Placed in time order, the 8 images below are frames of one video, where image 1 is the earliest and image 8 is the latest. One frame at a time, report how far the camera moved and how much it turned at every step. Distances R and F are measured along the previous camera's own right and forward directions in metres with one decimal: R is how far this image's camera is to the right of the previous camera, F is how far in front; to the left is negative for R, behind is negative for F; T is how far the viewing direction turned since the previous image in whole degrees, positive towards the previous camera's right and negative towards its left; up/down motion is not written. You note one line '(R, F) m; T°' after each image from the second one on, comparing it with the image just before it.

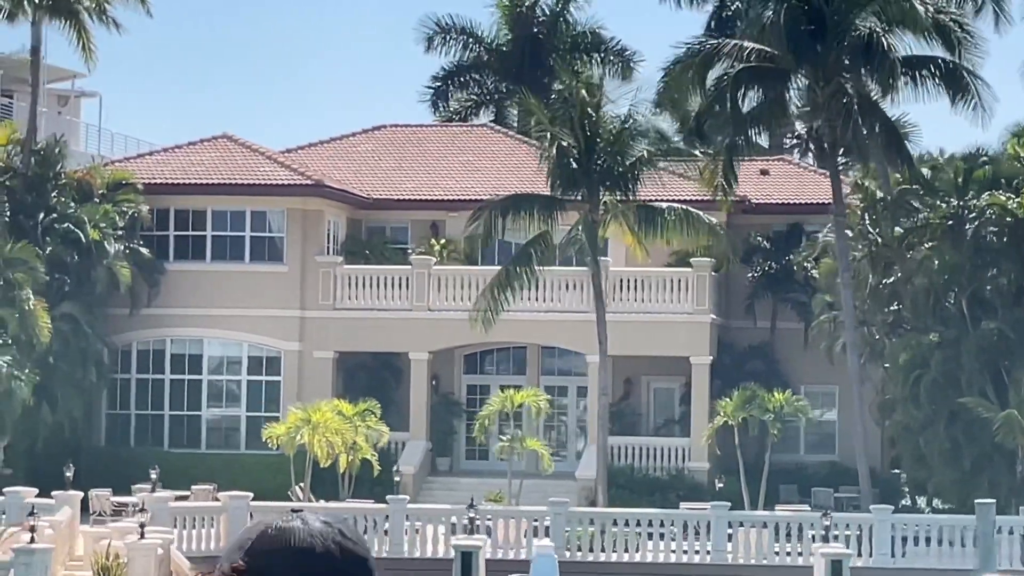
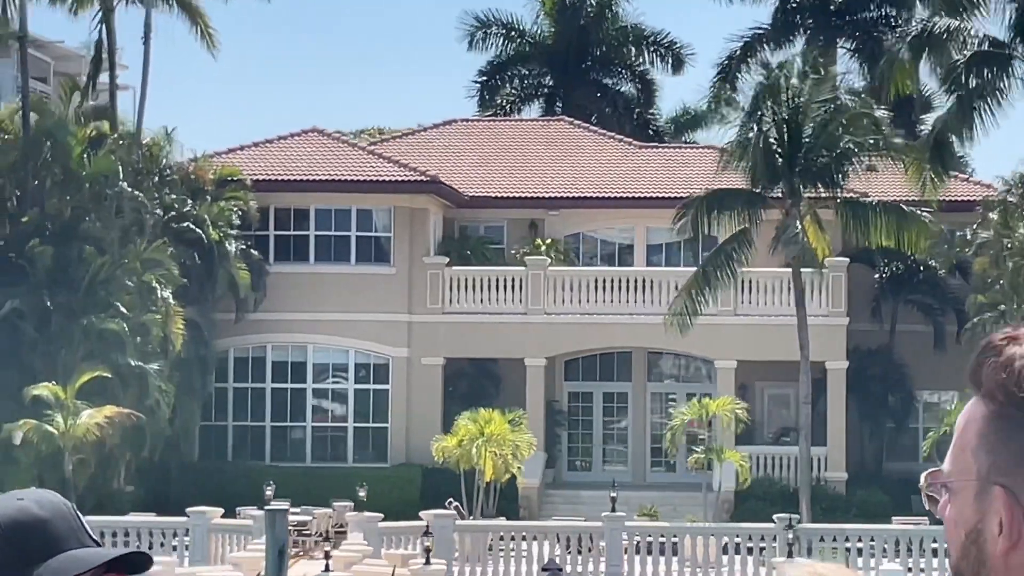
(-3.6, +1.8) m; +4°
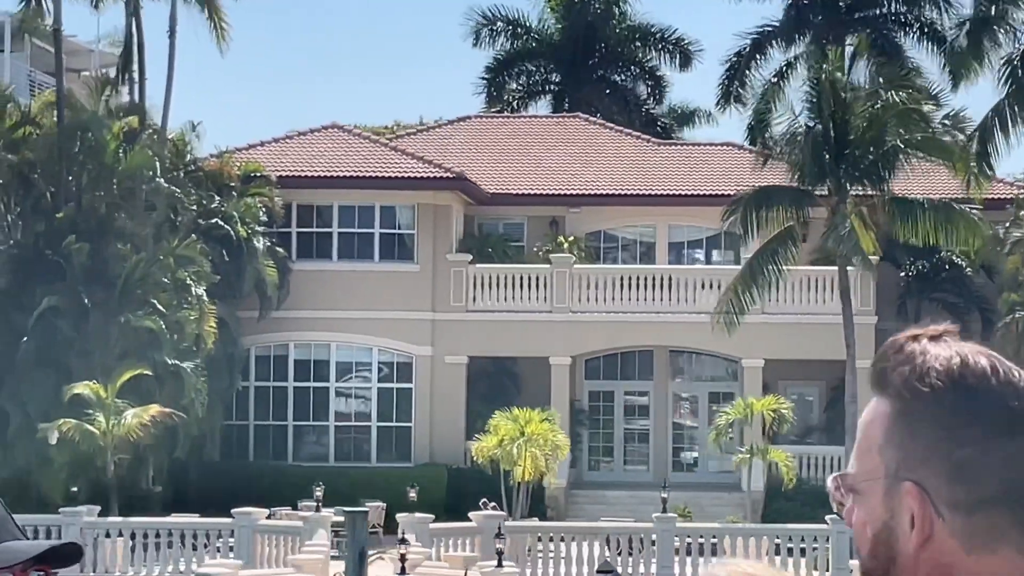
(-0.9, +0.3) m; +1°
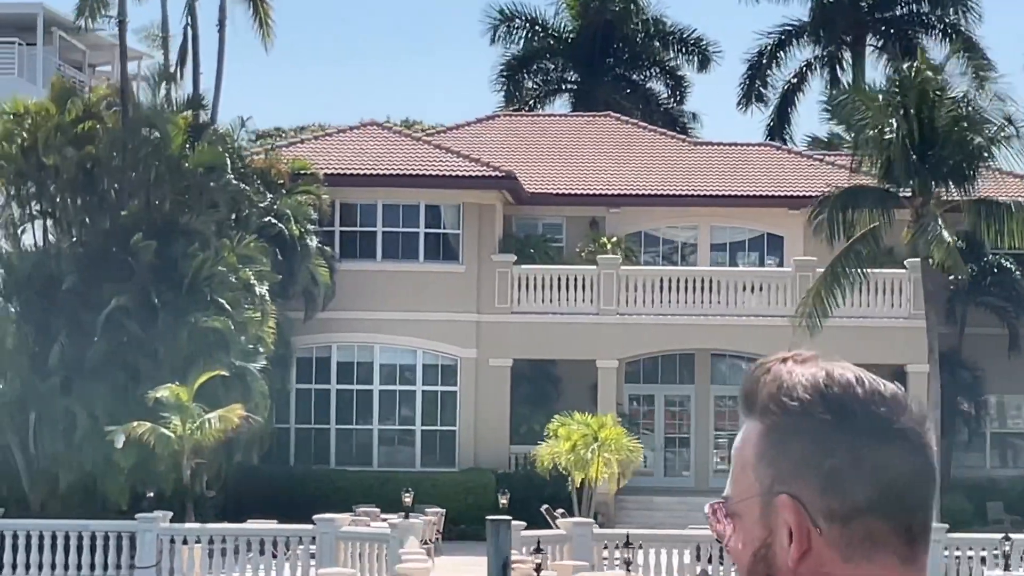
(-1.4, +0.6) m; +2°
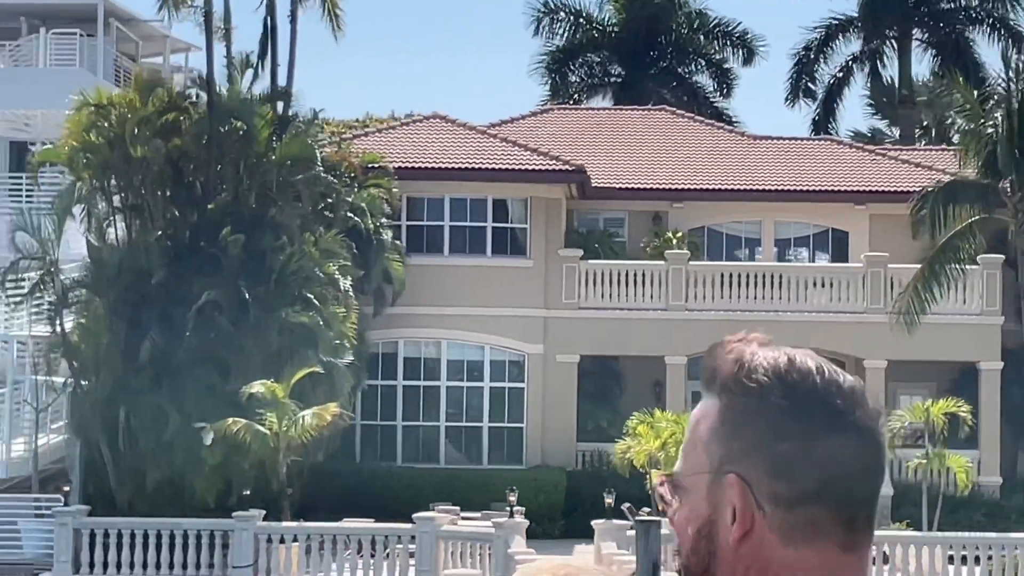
(-1.1, +0.3) m; 0°
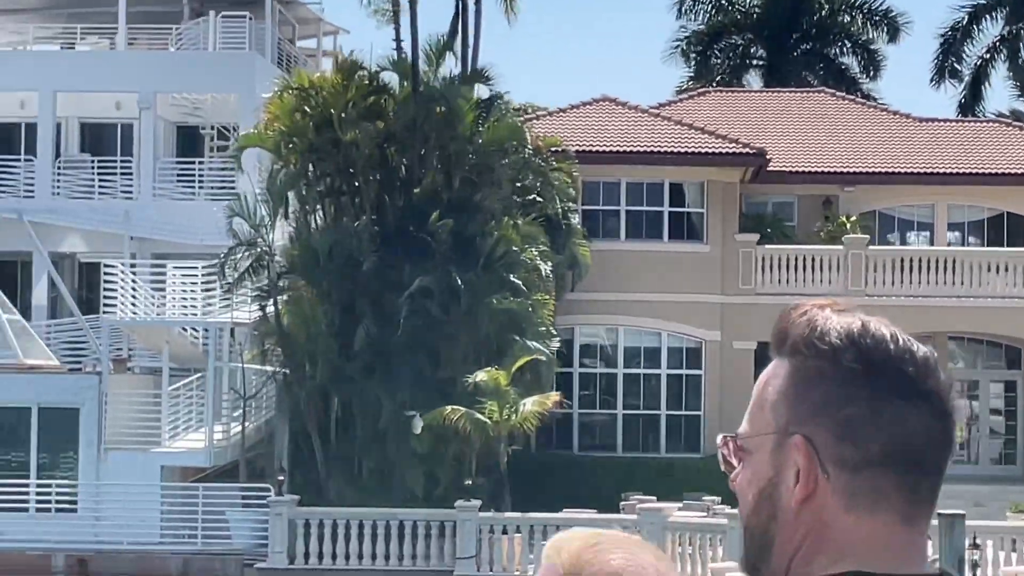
(-1.5, +0.4) m; -2°
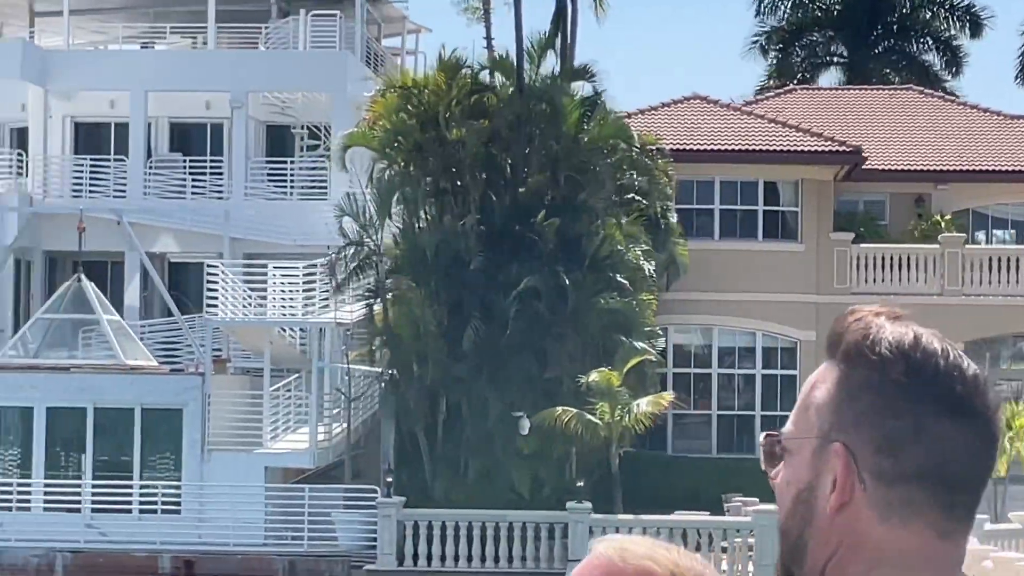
(-0.6, +0.2) m; -1°
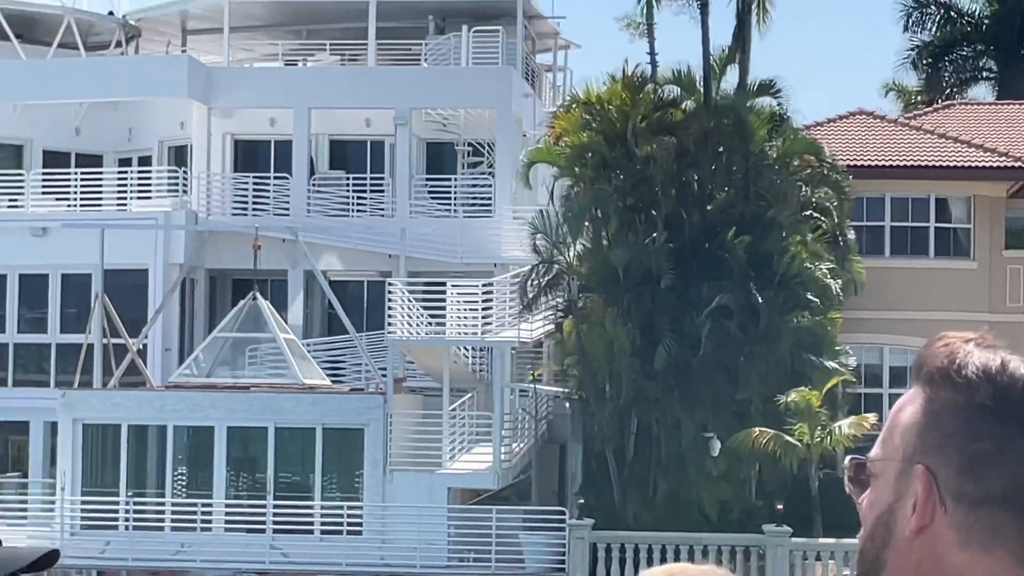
(-0.9, +0.3) m; -2°
